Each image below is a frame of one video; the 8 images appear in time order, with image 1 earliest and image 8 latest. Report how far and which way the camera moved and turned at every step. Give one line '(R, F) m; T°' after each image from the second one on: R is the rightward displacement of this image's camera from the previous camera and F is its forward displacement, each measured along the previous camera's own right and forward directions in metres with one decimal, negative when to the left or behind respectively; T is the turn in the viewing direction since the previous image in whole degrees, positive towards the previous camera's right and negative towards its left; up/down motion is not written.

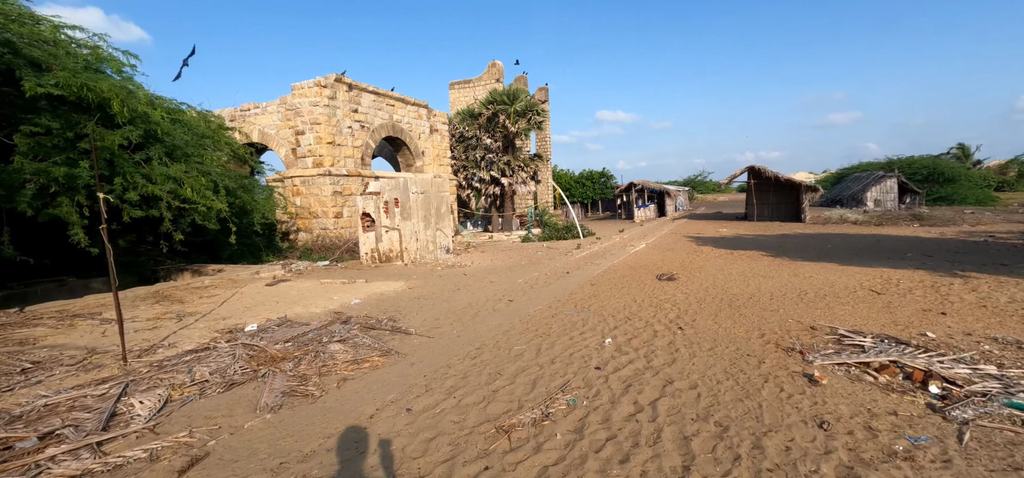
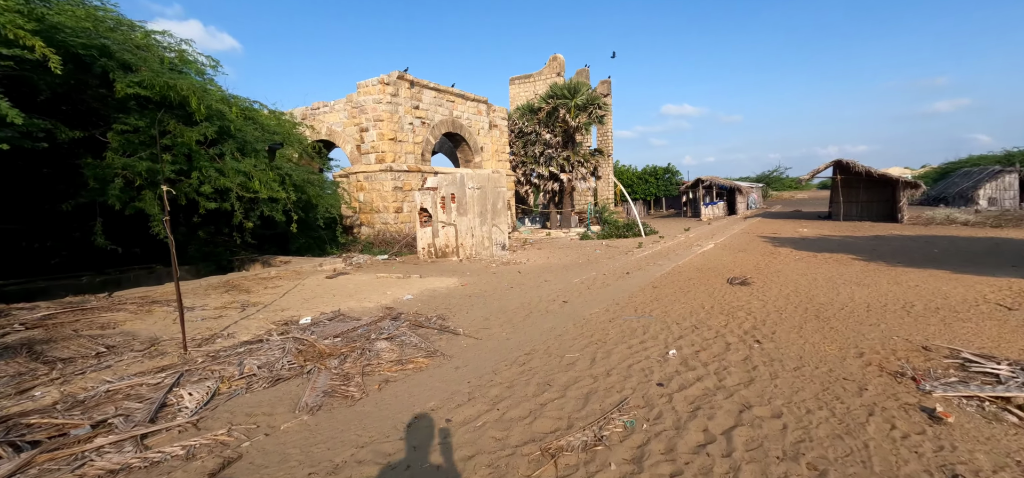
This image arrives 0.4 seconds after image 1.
(0.0, +0.3) m; -7°
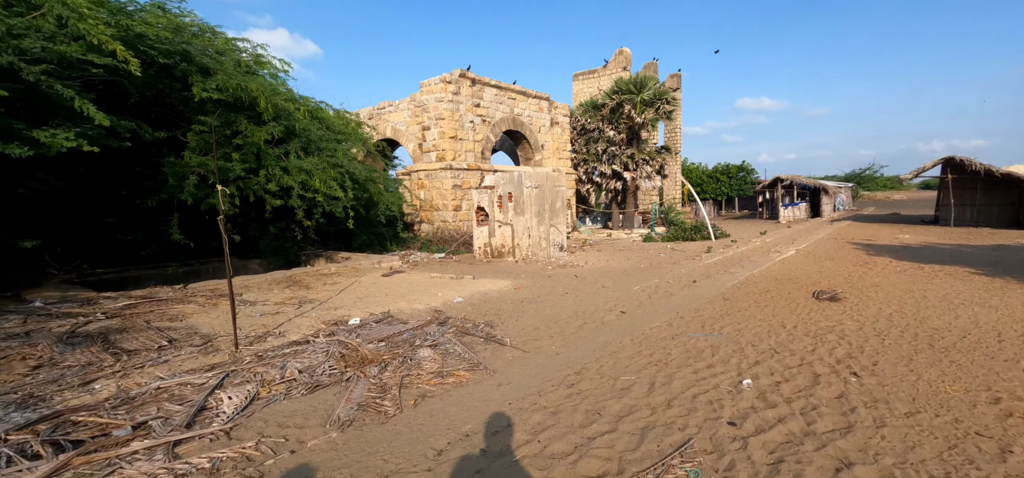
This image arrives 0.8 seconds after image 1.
(+0.1, +0.3) m; -7°
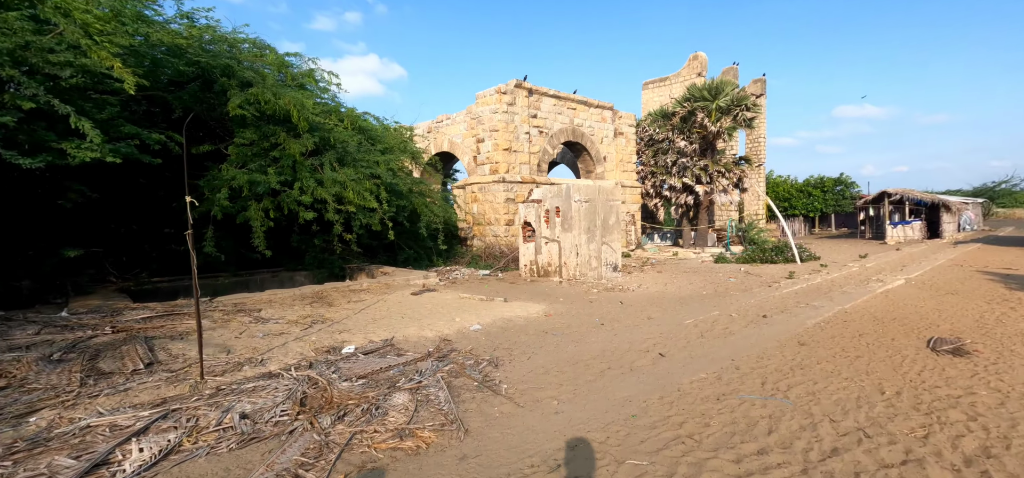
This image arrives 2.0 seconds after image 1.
(+0.6, +0.8) m; -9°
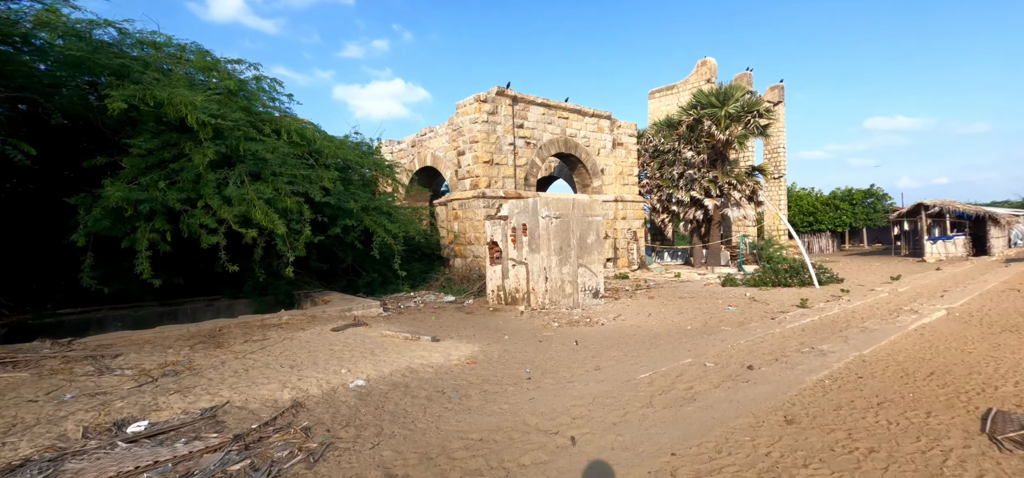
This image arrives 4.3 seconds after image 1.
(+1.2, +1.4) m; -3°
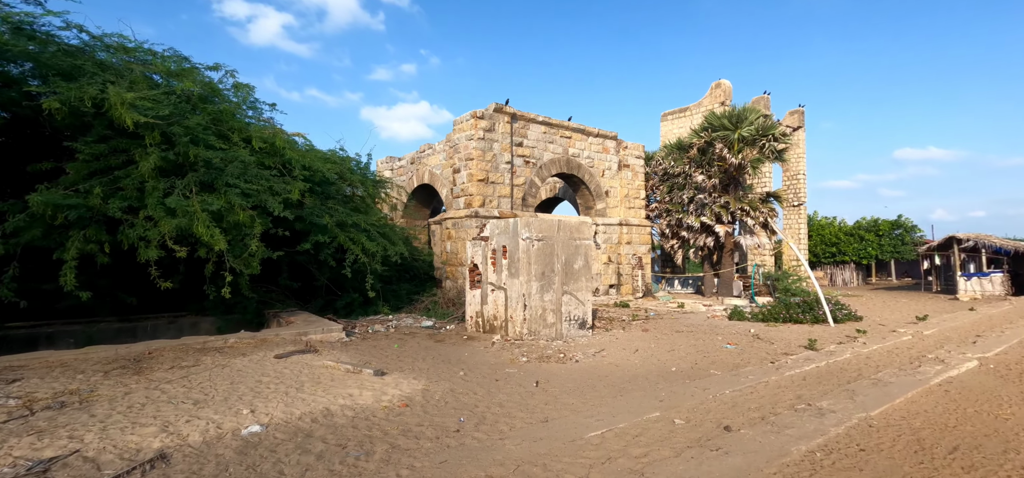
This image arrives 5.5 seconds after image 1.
(+0.7, +0.7) m; -2°
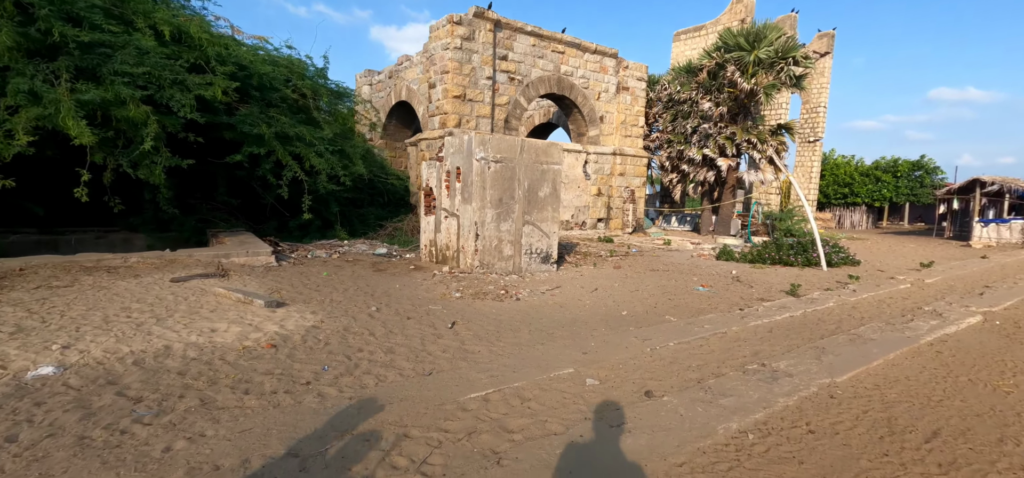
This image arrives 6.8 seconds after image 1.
(+0.9, +1.0) m; -1°
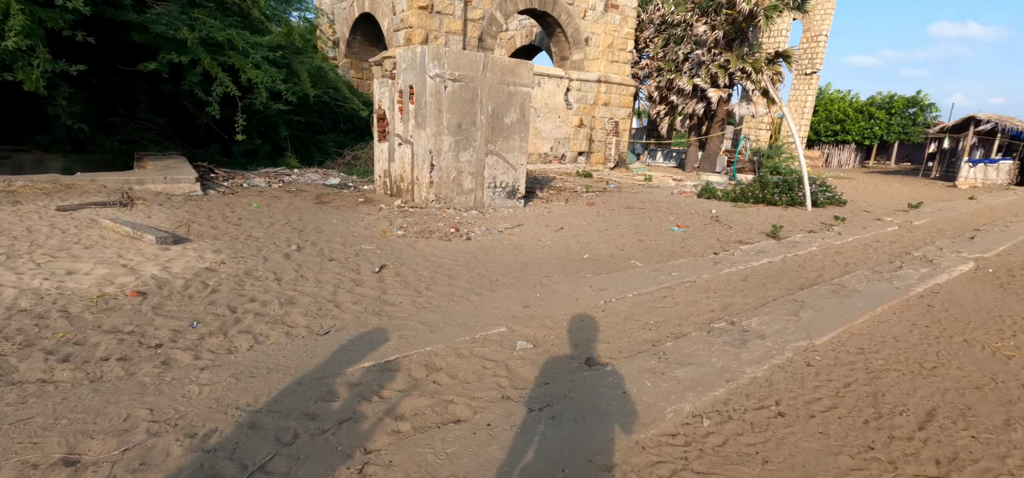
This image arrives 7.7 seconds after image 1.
(+0.4, +0.7) m; +2°
